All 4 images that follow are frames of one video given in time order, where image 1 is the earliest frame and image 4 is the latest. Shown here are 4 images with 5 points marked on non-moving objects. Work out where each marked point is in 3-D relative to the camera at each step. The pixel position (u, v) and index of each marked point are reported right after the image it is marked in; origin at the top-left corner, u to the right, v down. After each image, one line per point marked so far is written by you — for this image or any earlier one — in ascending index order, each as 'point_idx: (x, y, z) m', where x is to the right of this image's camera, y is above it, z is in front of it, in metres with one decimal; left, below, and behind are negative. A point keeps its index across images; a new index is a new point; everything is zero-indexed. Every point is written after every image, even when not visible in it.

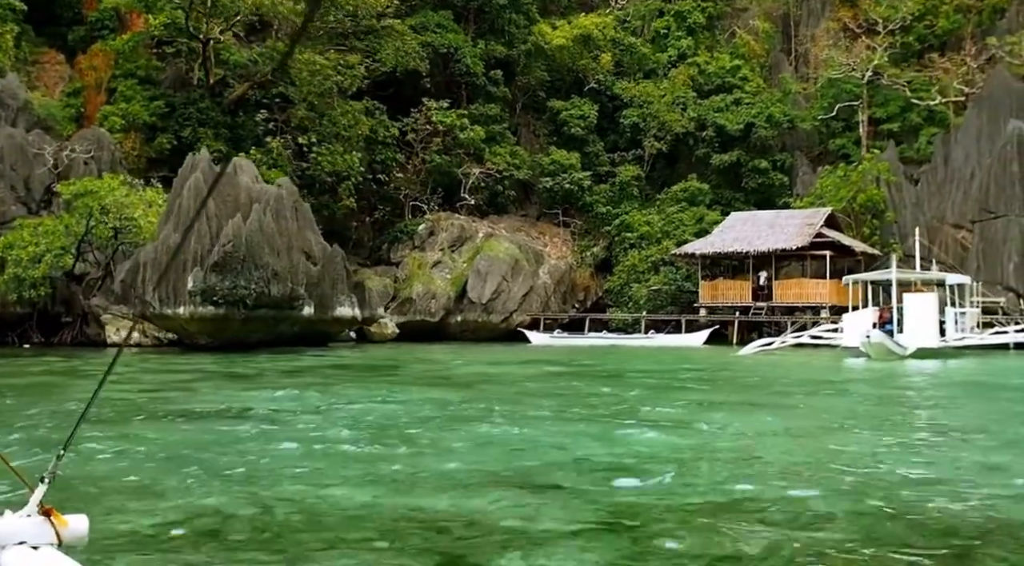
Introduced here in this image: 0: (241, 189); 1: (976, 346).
0: (-4.9, +1.7, +19.6) m
1: (+7.6, -1.0, +18.1) m
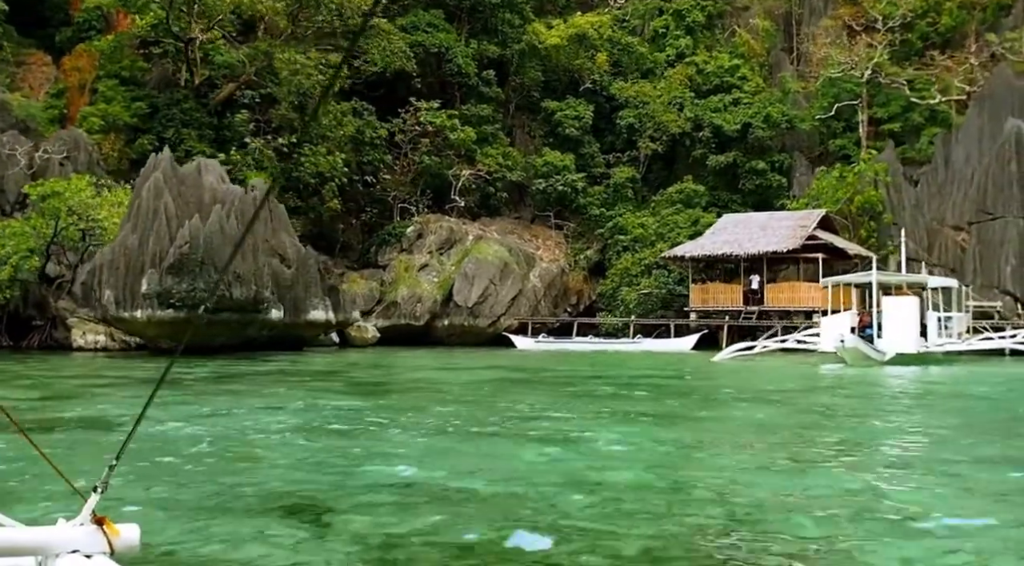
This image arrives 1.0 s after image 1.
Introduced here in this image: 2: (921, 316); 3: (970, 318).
0: (-5.4, +1.7, +19.1) m
1: (+7.1, -1.1, +17.4) m
2: (+6.4, -0.5, +17.2) m
3: (+8.2, -0.6, +19.5) m
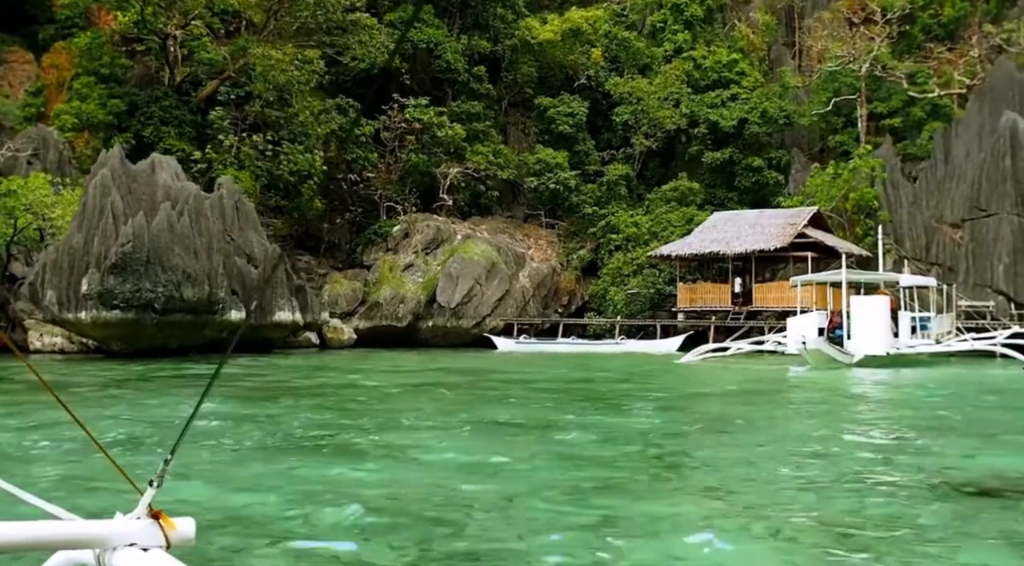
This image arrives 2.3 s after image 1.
0: (-6.1, +1.7, +18.5) m
1: (+6.4, -1.1, +16.5) m
2: (+5.7, -0.5, +16.4) m
3: (+7.6, -0.6, +18.6) m
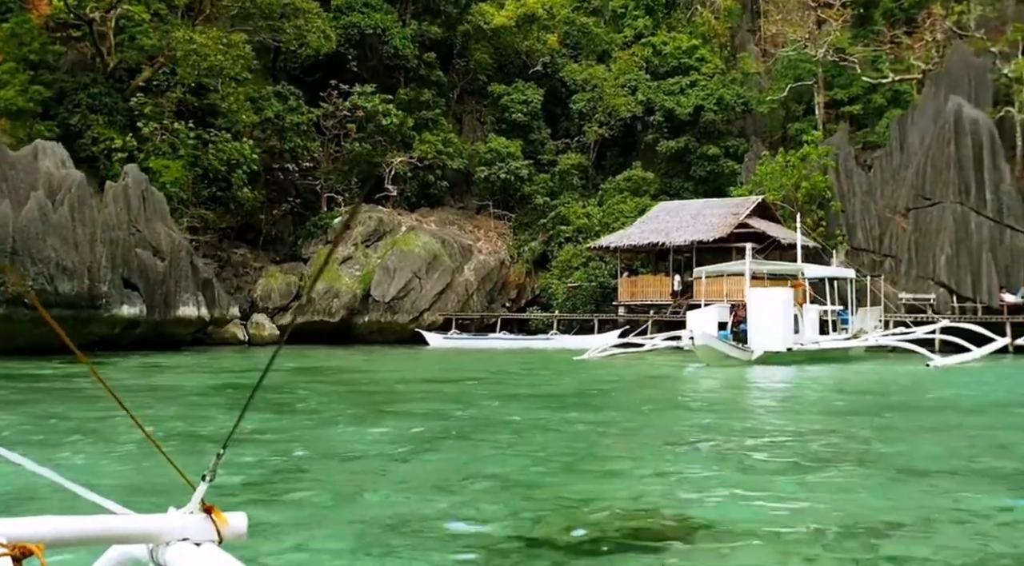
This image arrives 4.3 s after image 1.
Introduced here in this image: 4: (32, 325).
0: (-7.8, +1.8, +17.5) m
1: (+4.7, -1.0, +15.4) m
2: (+4.0, -0.4, +15.3) m
3: (+5.9, -0.5, +17.5) m
4: (-7.7, -0.7, +17.4) m
